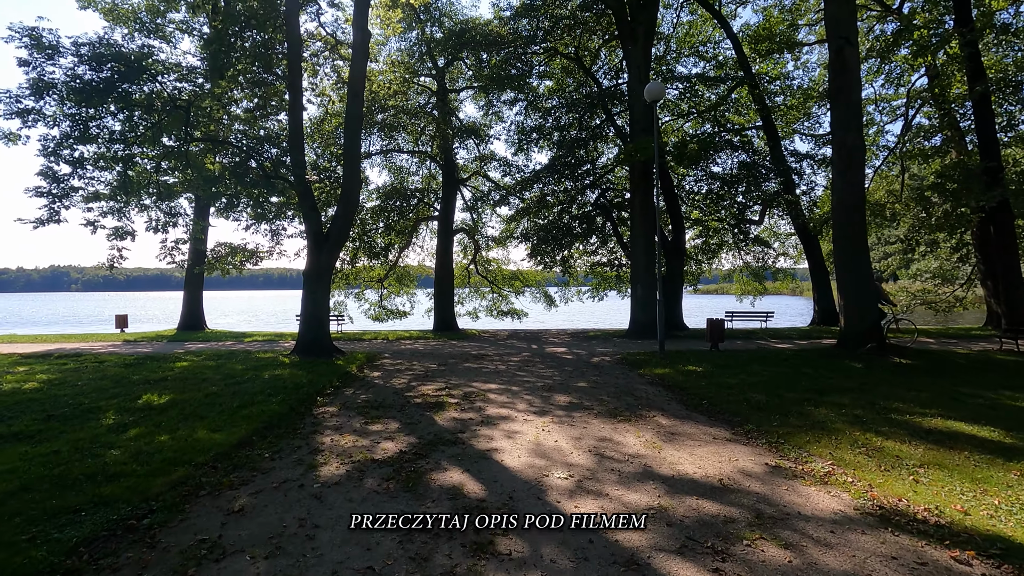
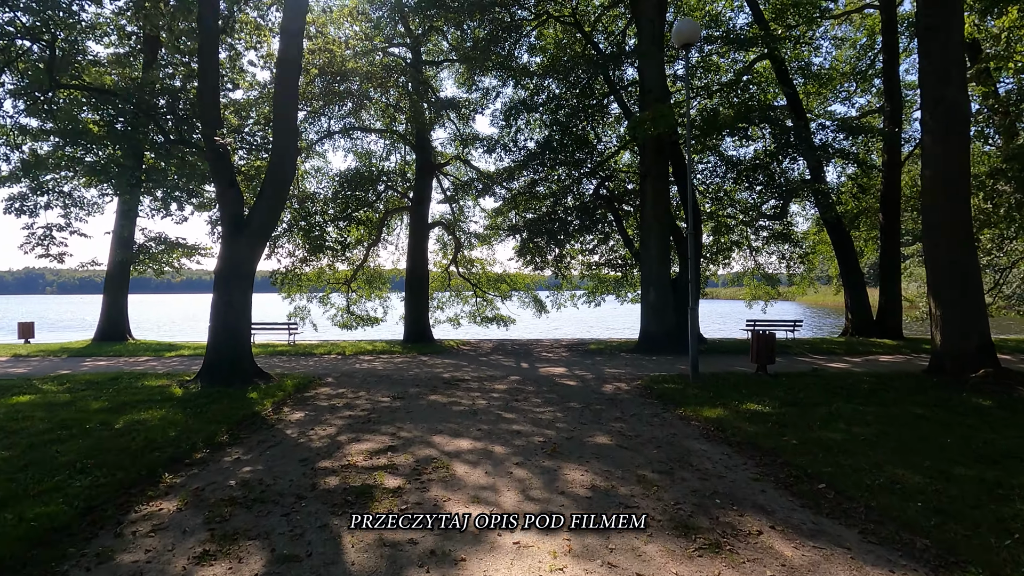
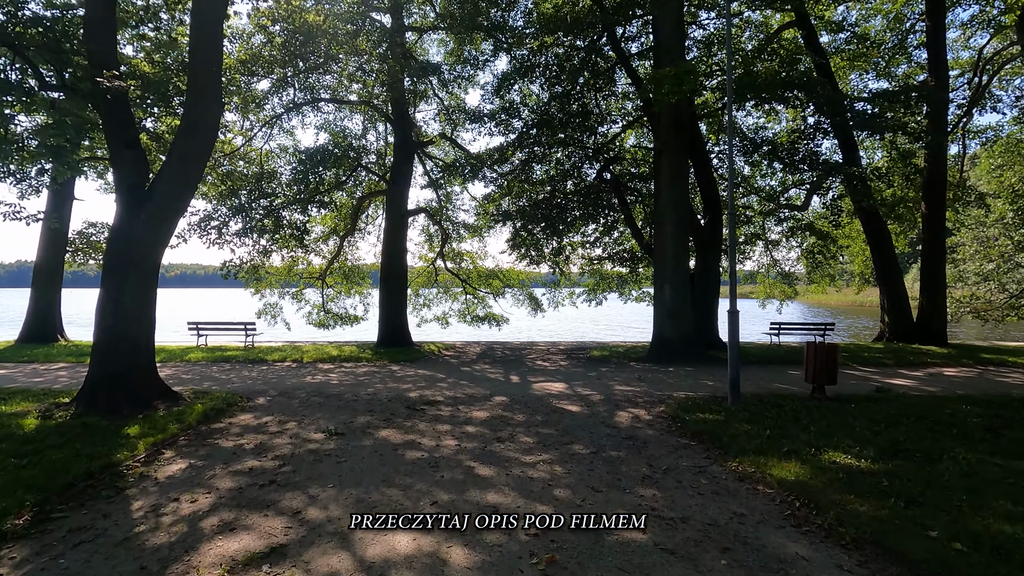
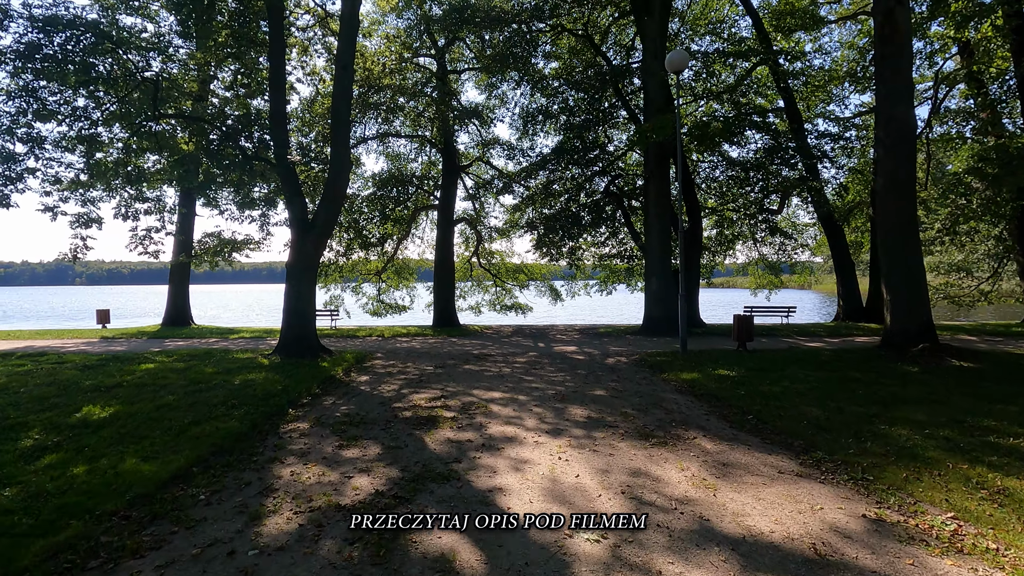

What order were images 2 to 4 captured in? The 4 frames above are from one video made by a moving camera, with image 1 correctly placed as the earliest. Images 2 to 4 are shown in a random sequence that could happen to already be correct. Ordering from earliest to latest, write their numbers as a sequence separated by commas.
4, 2, 3
